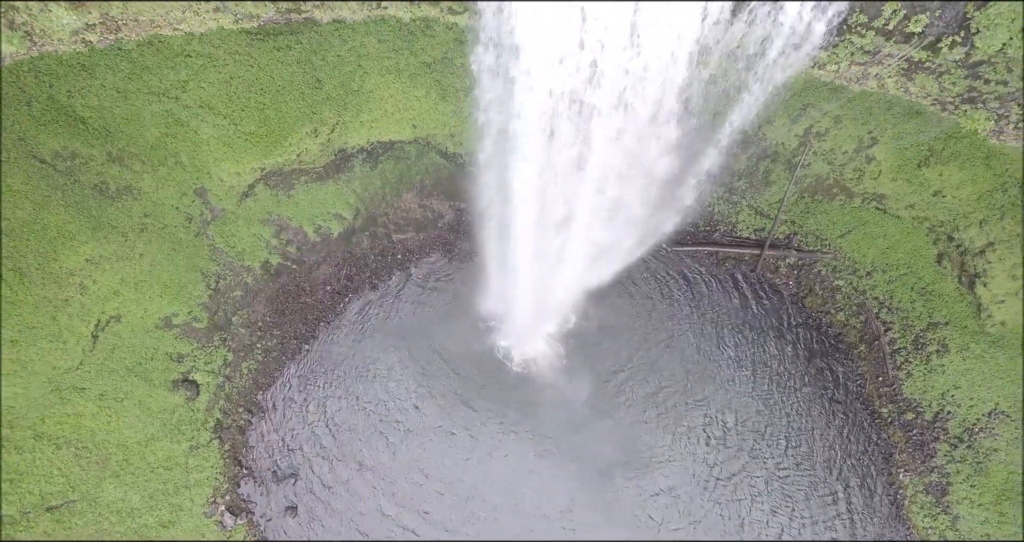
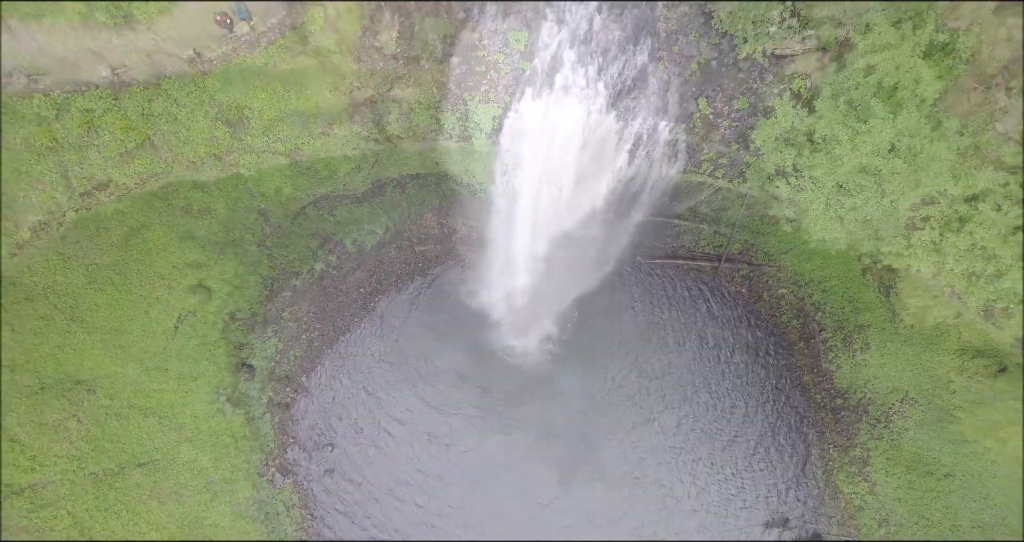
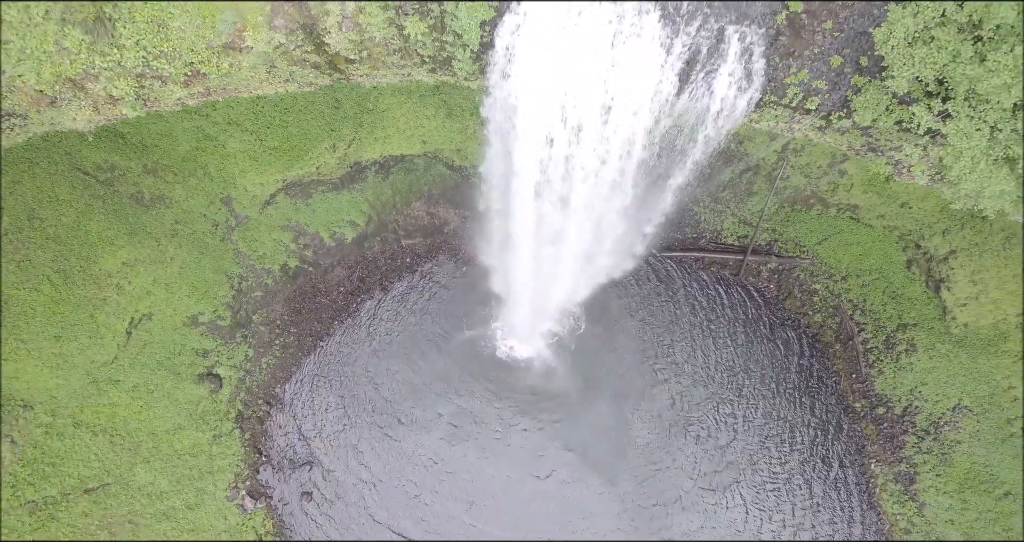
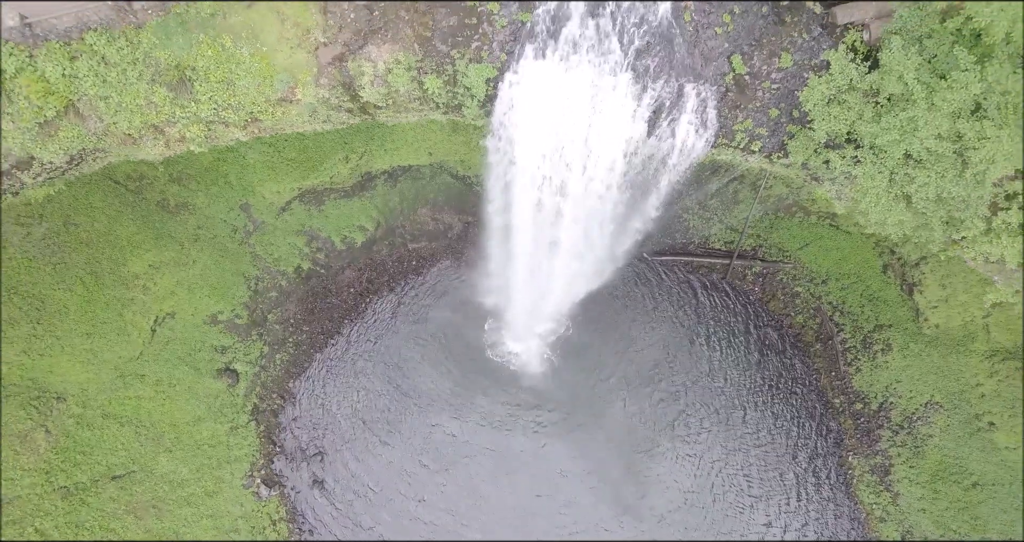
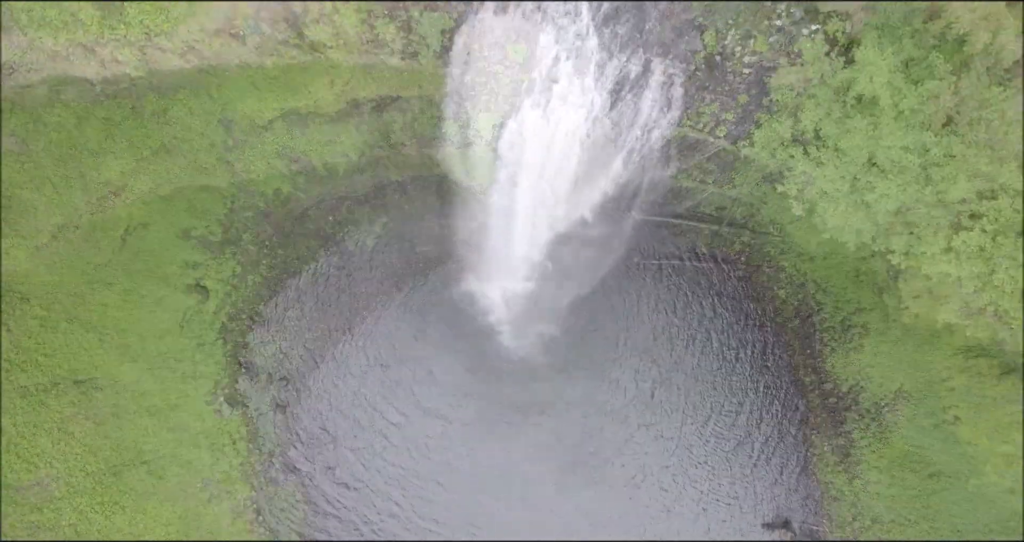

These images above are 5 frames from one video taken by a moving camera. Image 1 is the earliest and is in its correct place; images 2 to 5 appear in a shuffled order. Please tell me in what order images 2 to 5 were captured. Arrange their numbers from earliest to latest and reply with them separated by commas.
3, 4, 2, 5
